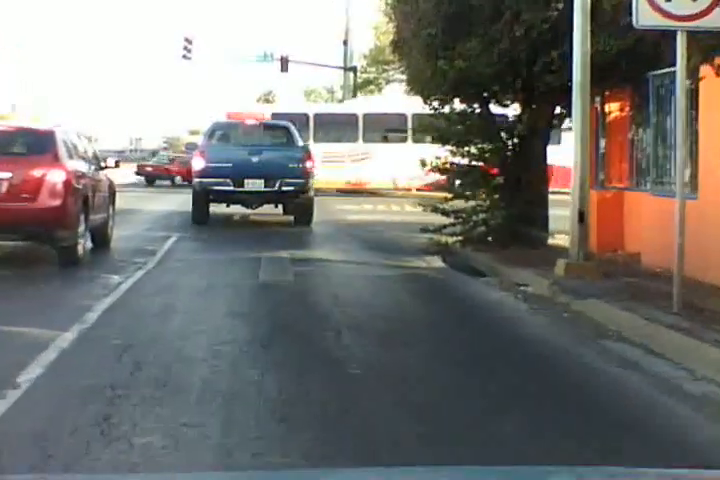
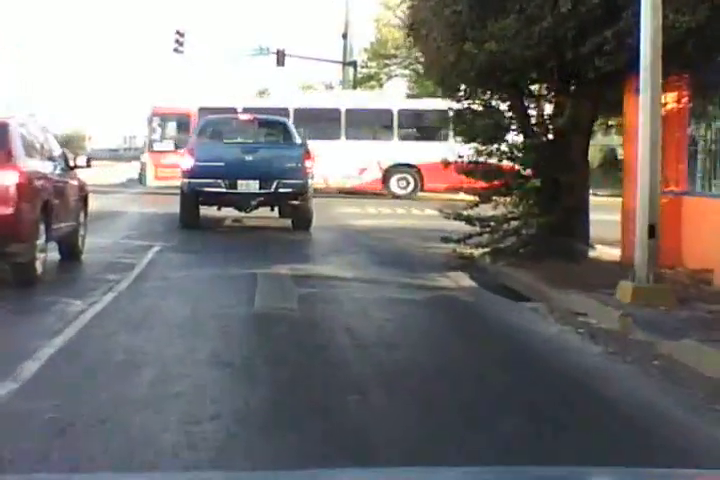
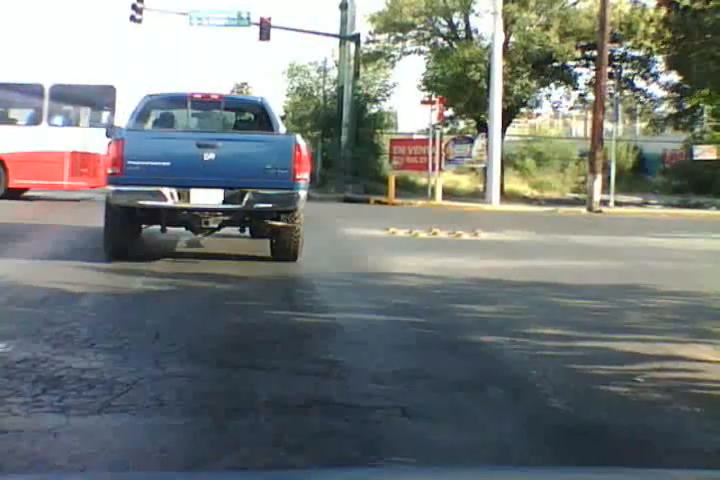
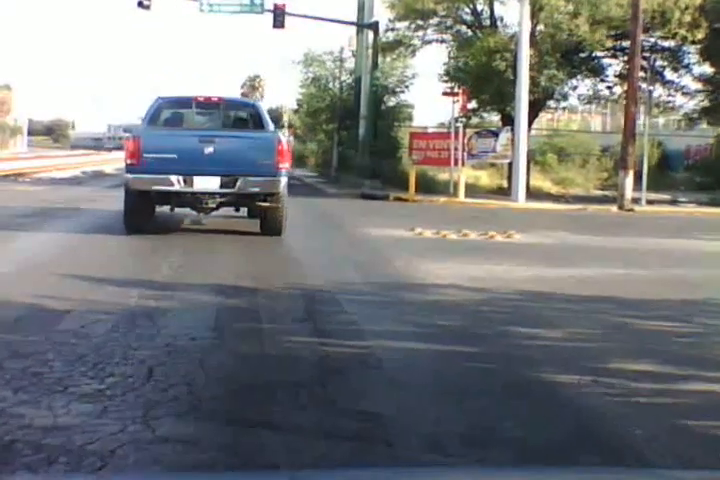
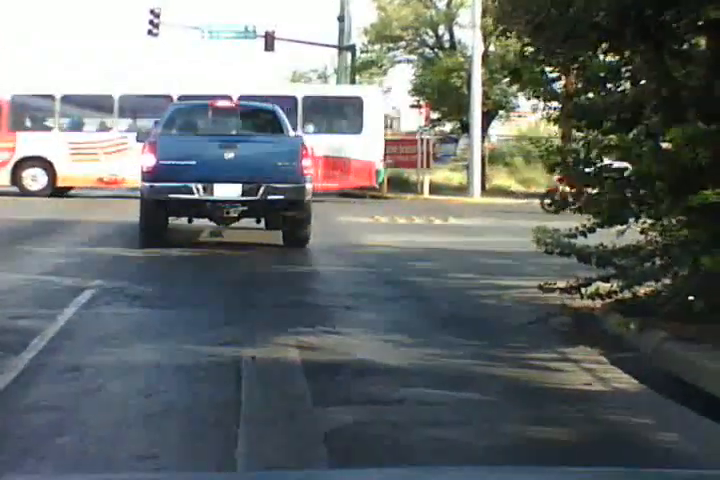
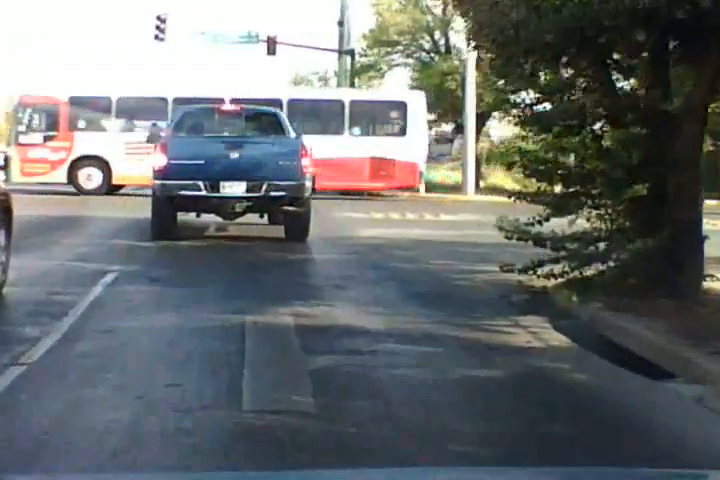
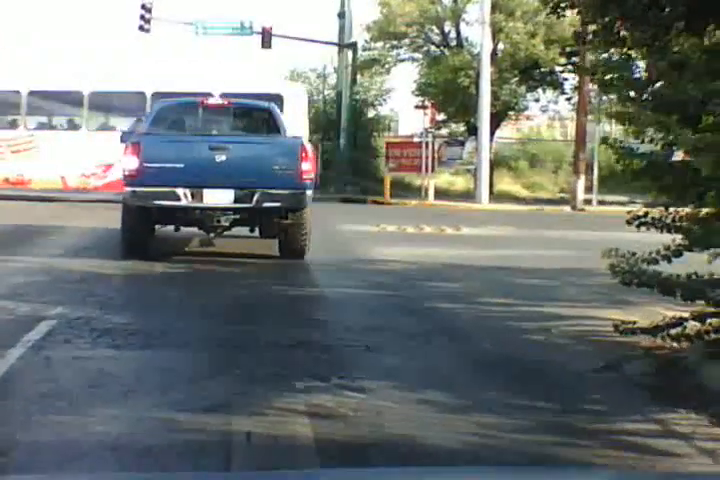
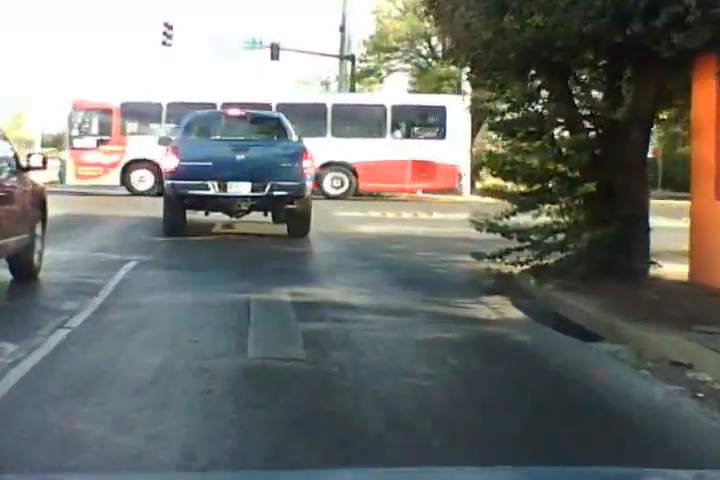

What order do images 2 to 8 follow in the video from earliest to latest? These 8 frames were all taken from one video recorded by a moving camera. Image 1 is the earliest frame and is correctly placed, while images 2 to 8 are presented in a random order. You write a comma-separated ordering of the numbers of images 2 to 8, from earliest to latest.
2, 8, 6, 5, 7, 3, 4
